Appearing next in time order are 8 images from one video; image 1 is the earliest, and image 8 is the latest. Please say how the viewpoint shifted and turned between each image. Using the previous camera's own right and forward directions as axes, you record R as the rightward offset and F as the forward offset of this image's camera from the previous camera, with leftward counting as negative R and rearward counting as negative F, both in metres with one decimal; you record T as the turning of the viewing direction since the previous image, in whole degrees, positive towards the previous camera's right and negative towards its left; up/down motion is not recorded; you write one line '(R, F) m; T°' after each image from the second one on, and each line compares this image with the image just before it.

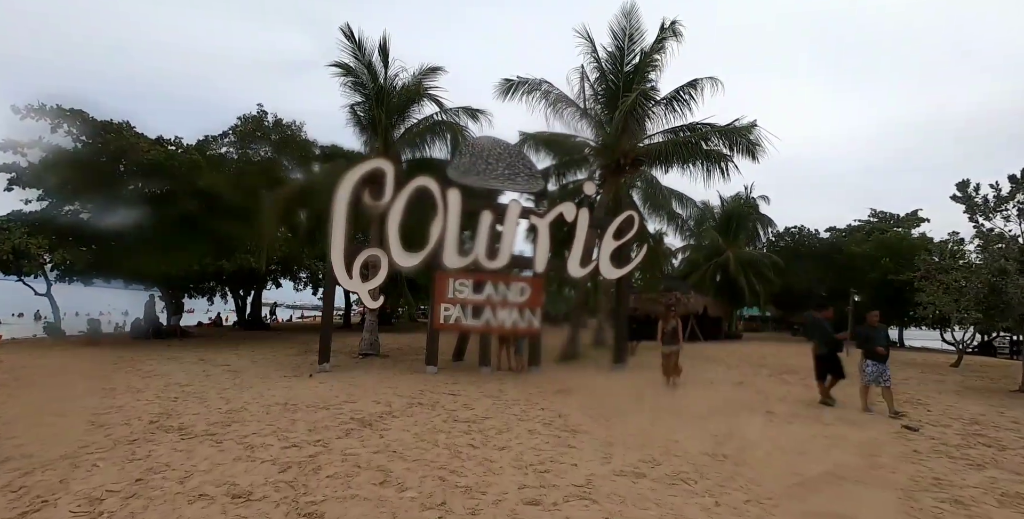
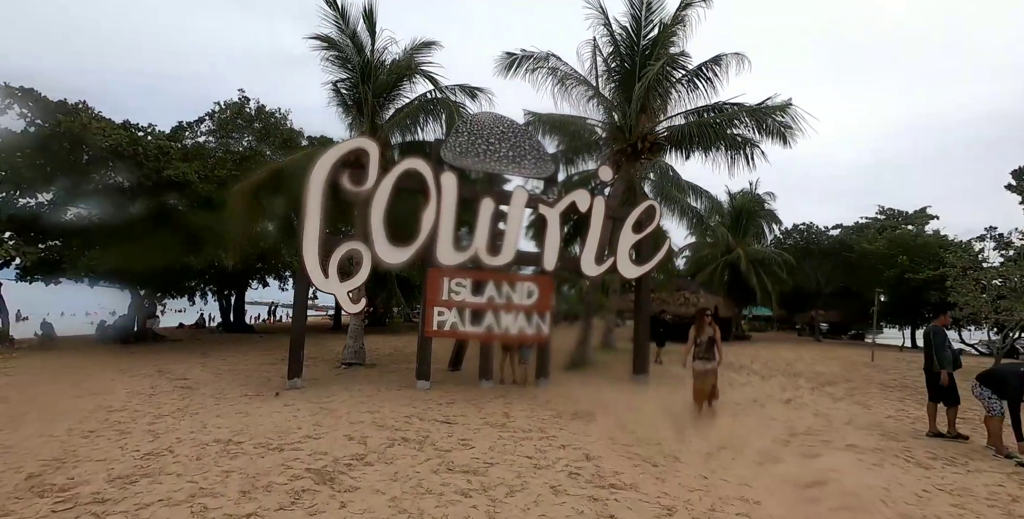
(-0.2, +2.0) m; 0°
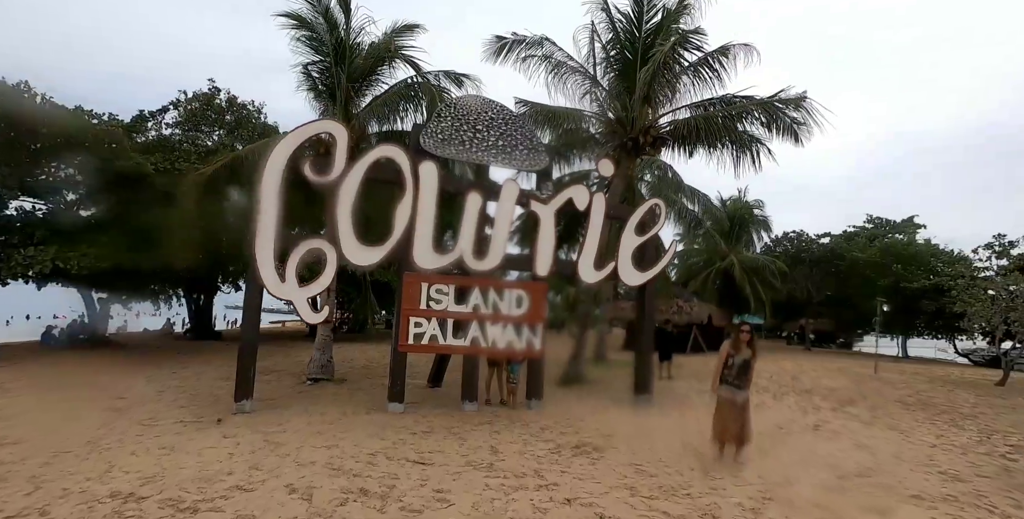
(-0.1, +1.5) m; +1°
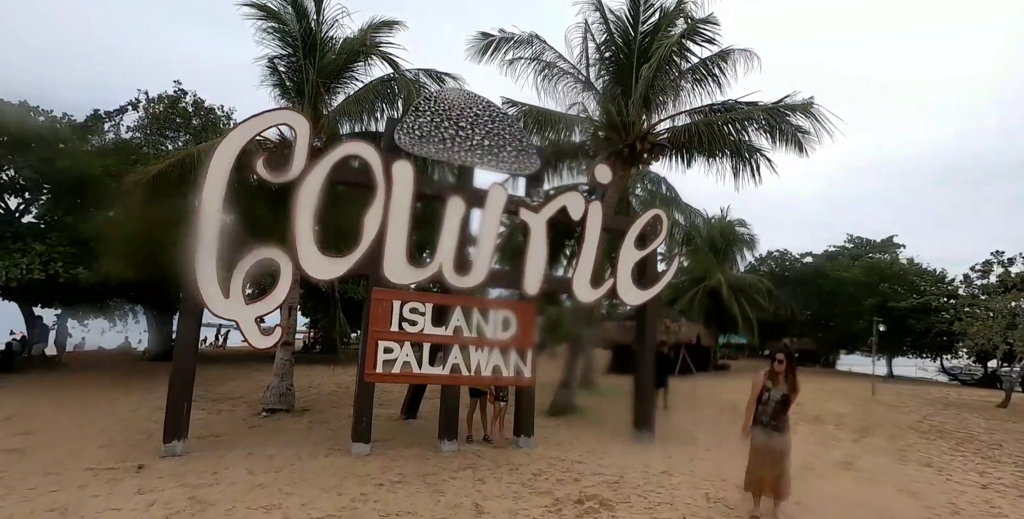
(-0.1, +1.3) m; +2°
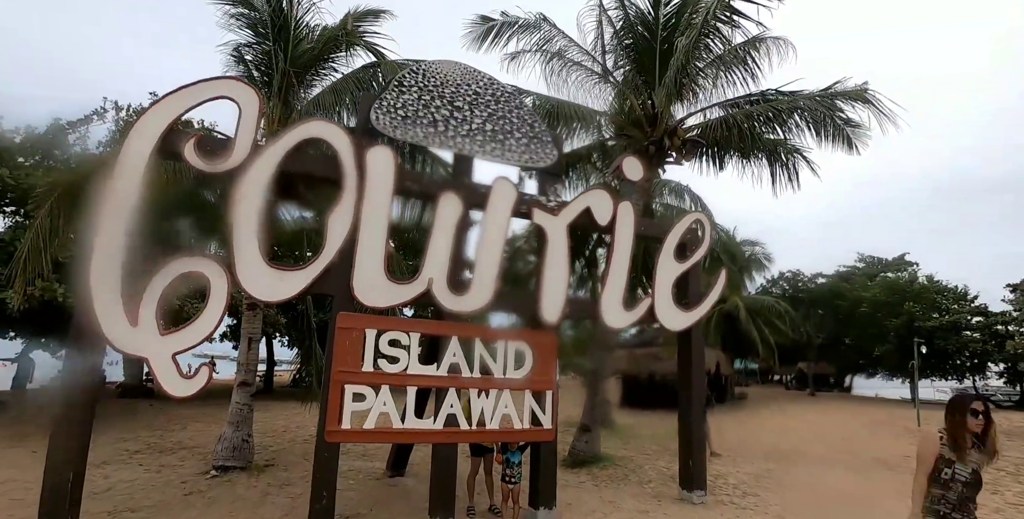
(-0.1, +2.1) m; 0°
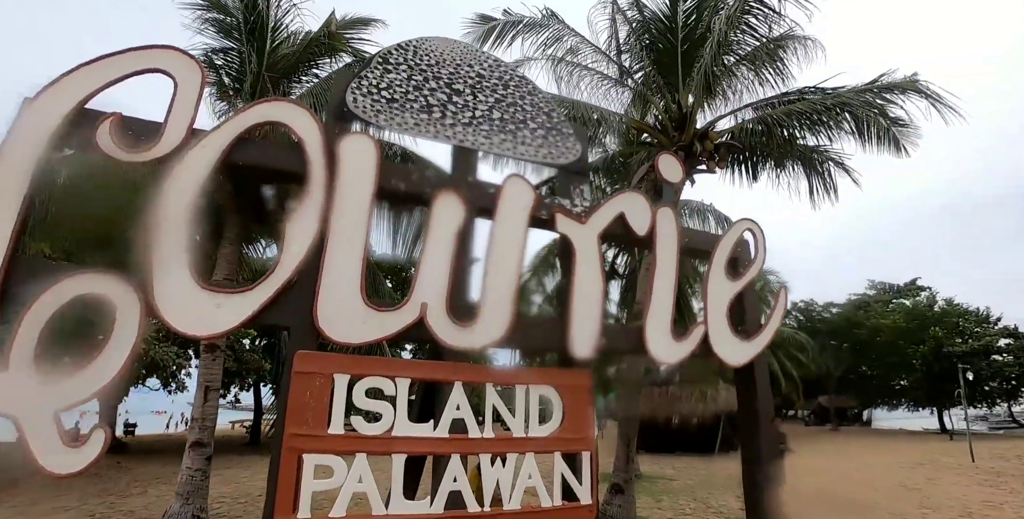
(-0.1, +1.6) m; 0°
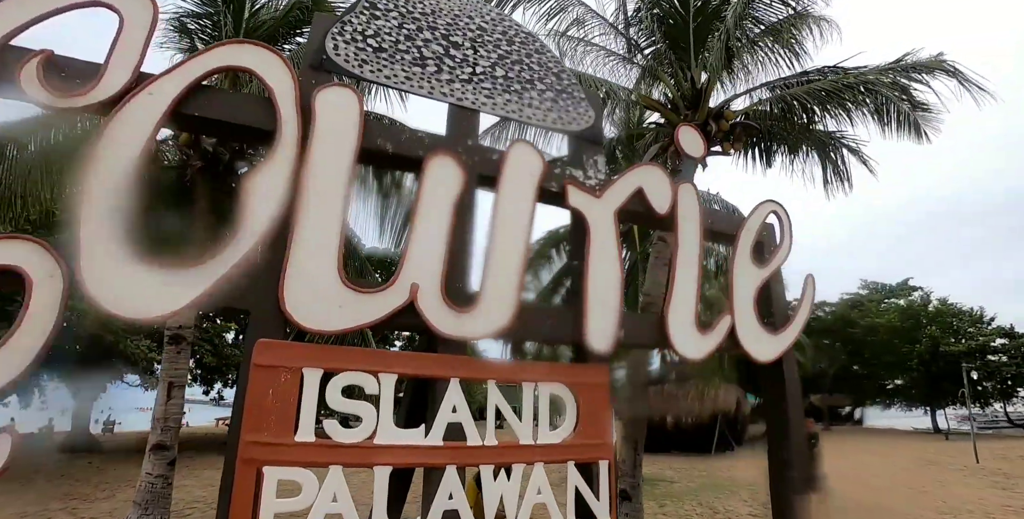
(-0.1, +0.8) m; +1°
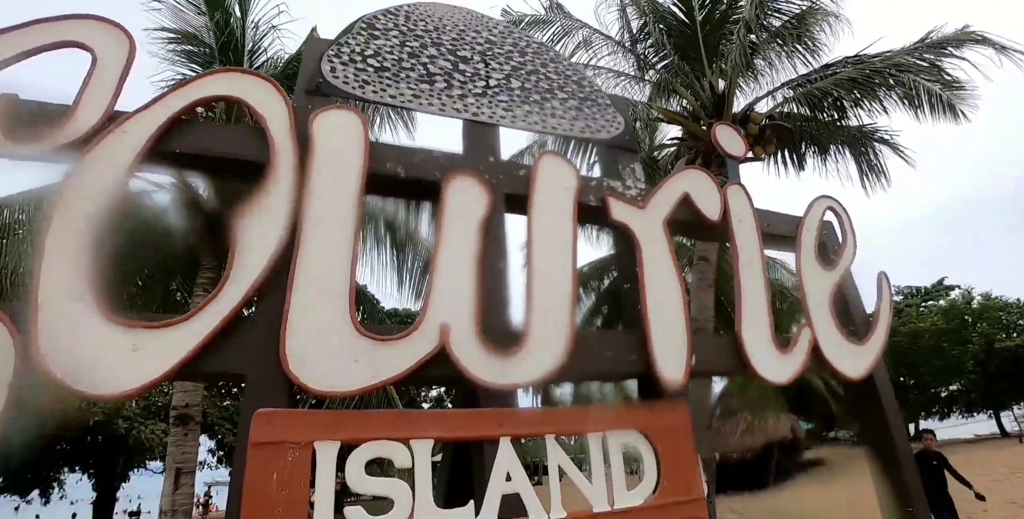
(-0.2, +0.7) m; -1°
